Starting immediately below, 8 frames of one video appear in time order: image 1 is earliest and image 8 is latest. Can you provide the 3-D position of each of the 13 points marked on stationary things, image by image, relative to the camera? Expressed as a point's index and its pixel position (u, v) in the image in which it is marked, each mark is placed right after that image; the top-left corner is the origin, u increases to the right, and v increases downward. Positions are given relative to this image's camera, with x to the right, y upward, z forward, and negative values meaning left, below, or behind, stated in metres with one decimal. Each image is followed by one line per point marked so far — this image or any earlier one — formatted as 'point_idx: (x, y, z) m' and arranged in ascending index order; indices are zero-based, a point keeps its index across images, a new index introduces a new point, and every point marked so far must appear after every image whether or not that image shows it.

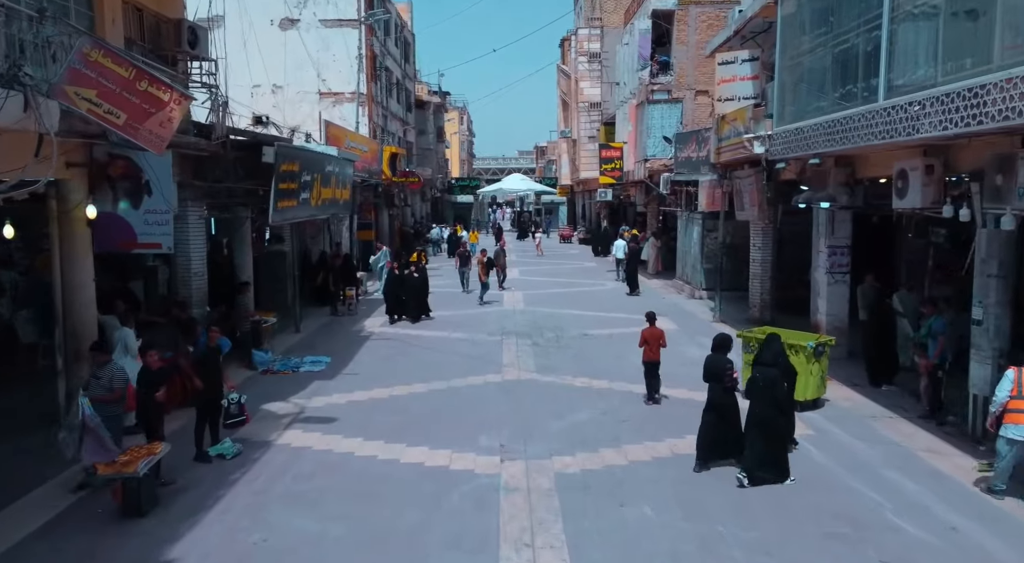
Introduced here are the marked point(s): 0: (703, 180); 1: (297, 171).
0: (+4.9, +2.6, +20.1) m
1: (-3.8, +2.0, +13.9) m
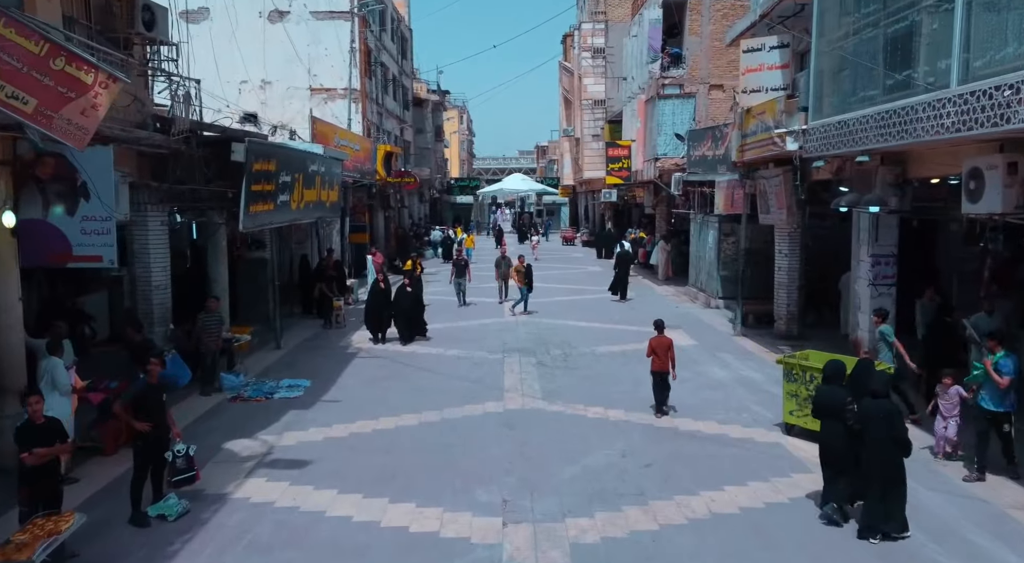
0: (+5.0, +2.4, +18.6) m
1: (-3.8, +1.7, +12.5) m
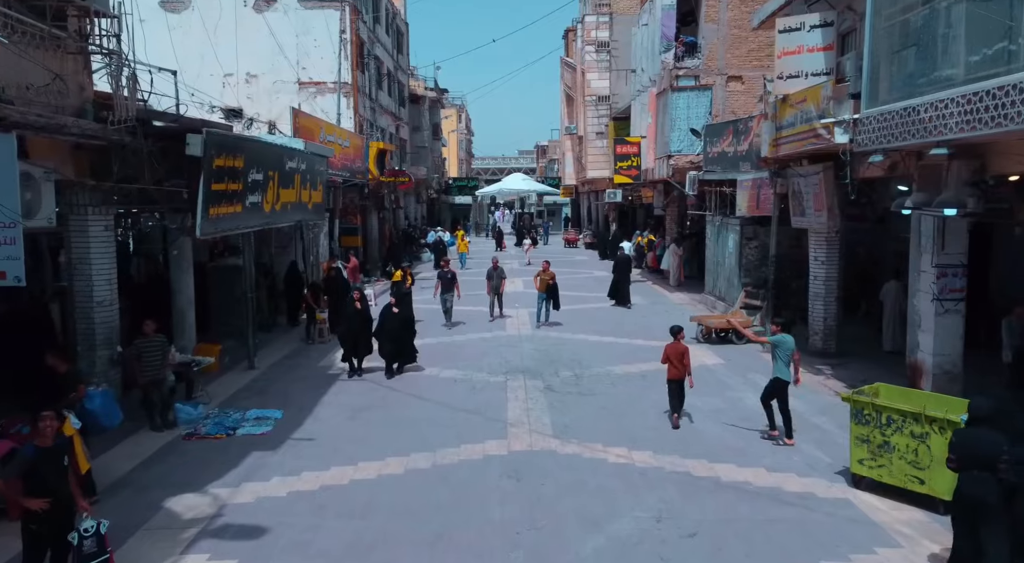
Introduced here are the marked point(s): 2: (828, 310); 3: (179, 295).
0: (+5.0, +2.2, +17.0) m
1: (-3.7, +1.6, +10.8) m
2: (+5.4, -0.5, +13.5) m
3: (-5.2, -0.2, +12.3) m
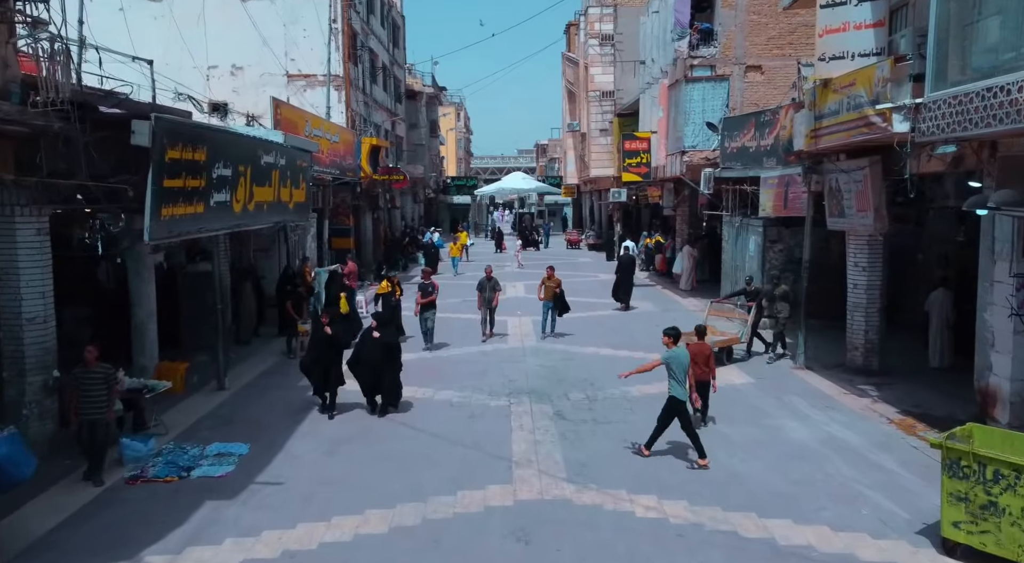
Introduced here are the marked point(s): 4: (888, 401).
0: (+5.1, +2.1, +15.5) m
1: (-3.7, +1.4, +9.3) m
2: (+5.5, -0.6, +12.0) m
3: (-5.2, -0.3, +10.9) m
4: (+5.1, -1.6, +10.6) m
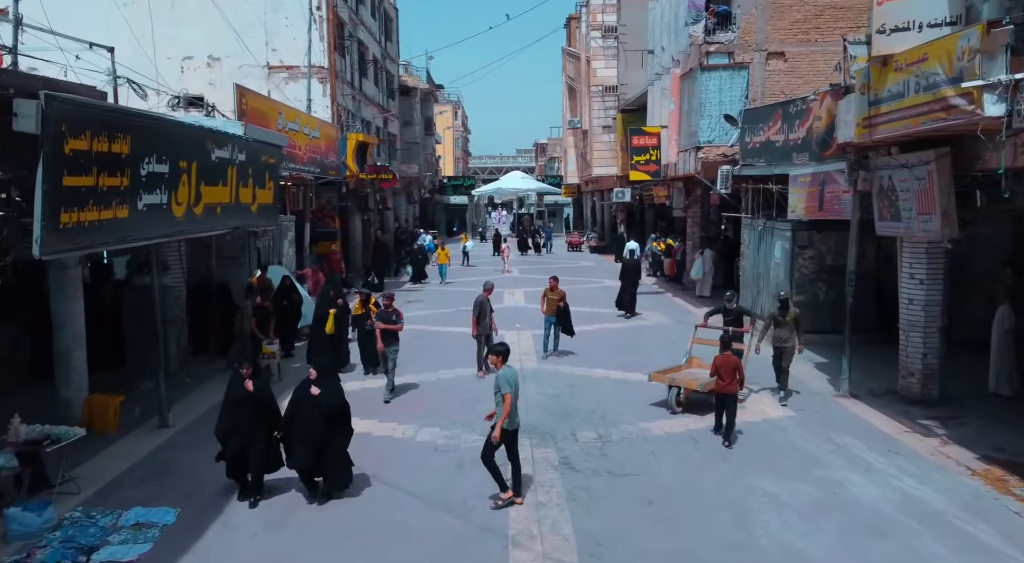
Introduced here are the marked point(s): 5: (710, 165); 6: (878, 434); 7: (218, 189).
0: (+5.0, +1.9, +13.7) m
1: (-3.7, +1.2, +7.5) m
2: (+5.5, -0.8, +10.2) m
3: (-5.2, -0.6, +9.1) m
4: (+5.1, -1.8, +8.9) m
5: (+4.4, +2.6, +17.4) m
6: (+4.3, -1.8, +9.2) m
7: (-3.8, +1.2, +10.2) m
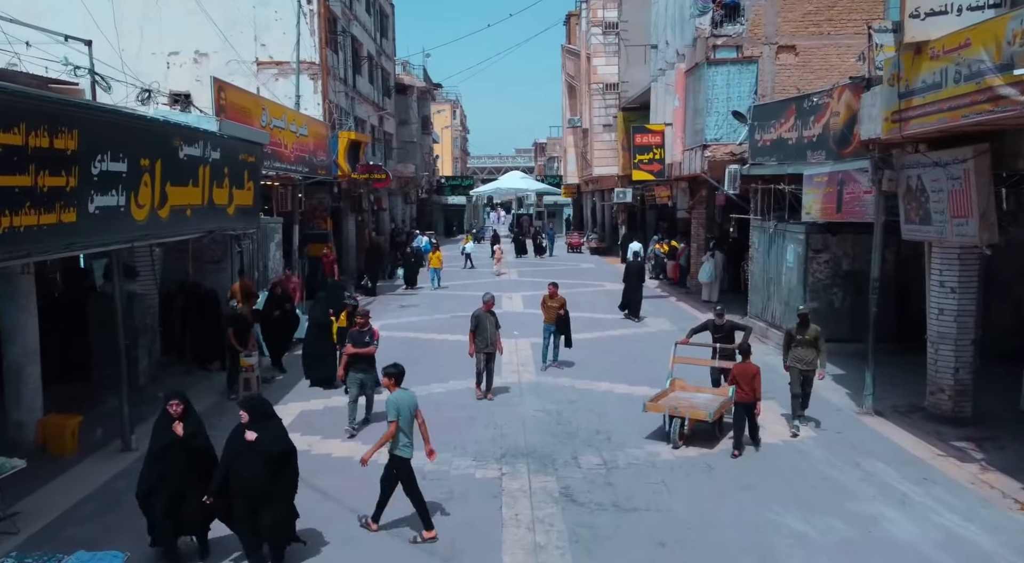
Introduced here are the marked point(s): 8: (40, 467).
0: (+5.0, +1.8, +12.9) m
1: (-3.8, +1.1, +6.7) m
2: (+5.4, -0.9, +9.4) m
3: (-5.3, -0.7, +8.2) m
4: (+5.0, -1.9, +8.0) m
5: (+4.4, +2.5, +16.6) m
6: (+4.3, -1.9, +8.4) m
7: (-3.9, +1.1, +9.3) m
8: (-4.9, -1.9, +8.1) m
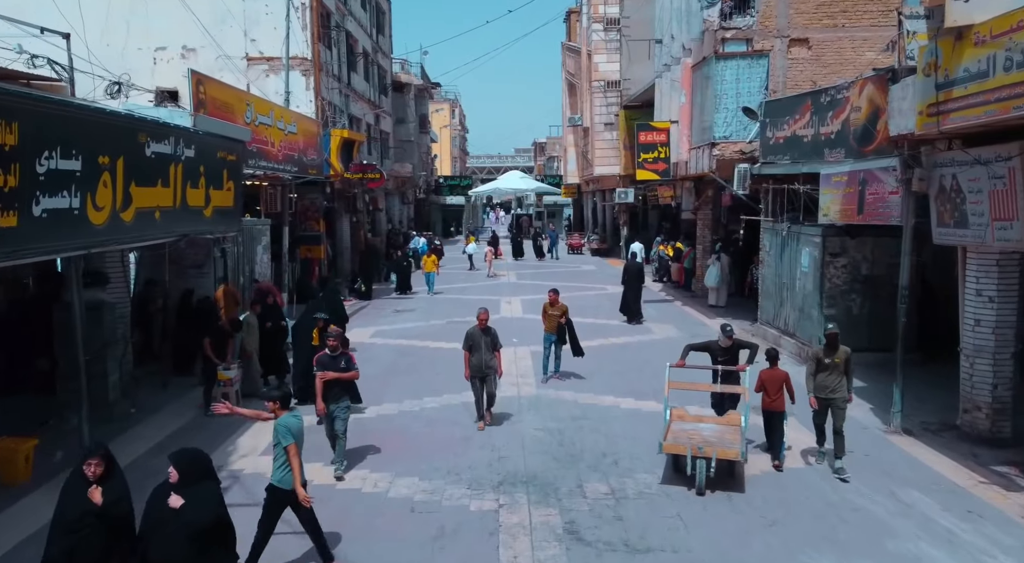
0: (+4.9, +1.7, +12.1) m
1: (-3.8, +1.0, +5.9) m
2: (+5.4, -1.0, +8.6) m
3: (-5.3, -0.8, +7.5) m
4: (+5.0, -2.0, +7.3) m
5: (+4.4, +2.4, +15.8) m
6: (+4.3, -2.0, +7.6) m
7: (-3.9, +1.0, +8.6) m
8: (-4.9, -2.0, +7.3) m
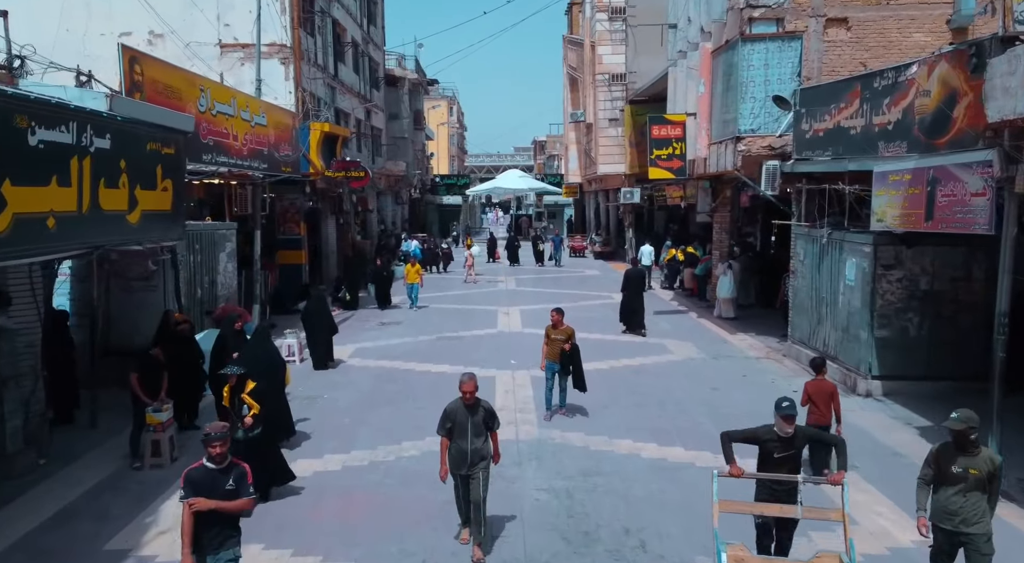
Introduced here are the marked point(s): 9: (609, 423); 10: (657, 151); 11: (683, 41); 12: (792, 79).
0: (+4.9, +1.5, +10.2) m
1: (-3.8, +0.8, +4.0) m
2: (+5.4, -1.3, +6.7) m
3: (-5.3, -1.0, +5.5) m
4: (+5.0, -2.3, +5.3) m
5: (+4.3, +2.2, +13.9) m
6: (+4.2, -2.2, +5.7) m
7: (-3.9, +0.8, +6.6) m
8: (-4.9, -2.3, +5.4) m
9: (+1.2, -1.8, +9.9) m
10: (+3.4, +3.0, +18.4) m
11: (+3.9, +5.5, +17.9) m
12: (+5.0, +3.6, +13.8) m
